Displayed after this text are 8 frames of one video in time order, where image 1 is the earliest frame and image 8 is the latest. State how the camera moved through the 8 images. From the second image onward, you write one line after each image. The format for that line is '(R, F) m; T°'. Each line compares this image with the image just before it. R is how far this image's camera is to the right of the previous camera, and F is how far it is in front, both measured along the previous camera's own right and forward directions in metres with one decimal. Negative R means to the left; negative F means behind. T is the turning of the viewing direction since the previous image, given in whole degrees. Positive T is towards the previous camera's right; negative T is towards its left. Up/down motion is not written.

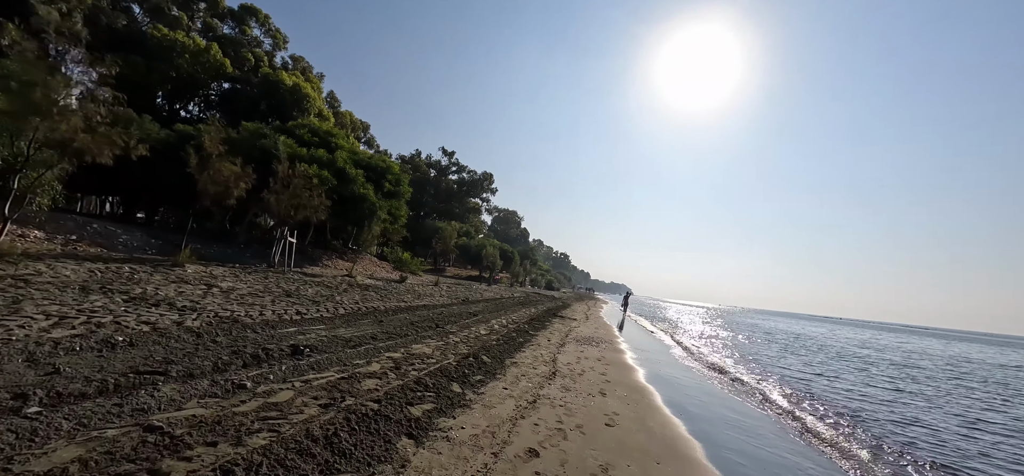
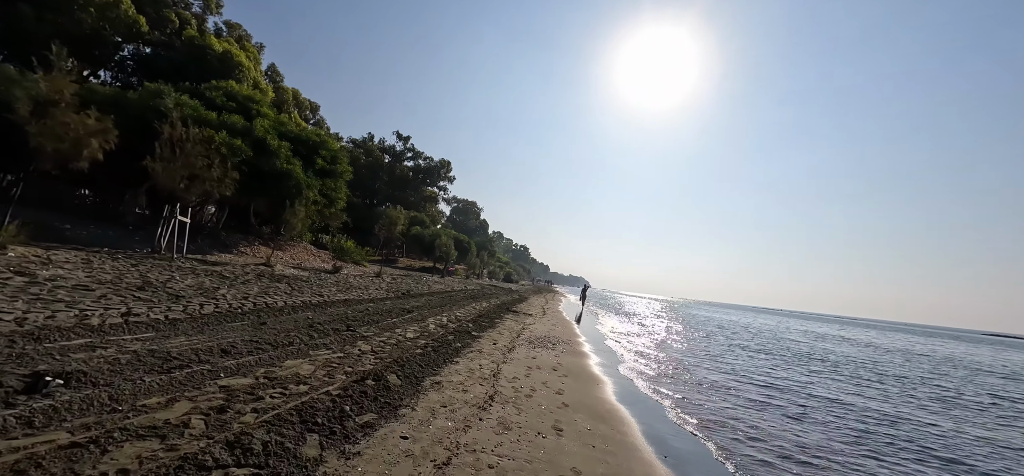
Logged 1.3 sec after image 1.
(+0.7, +2.8) m; +6°
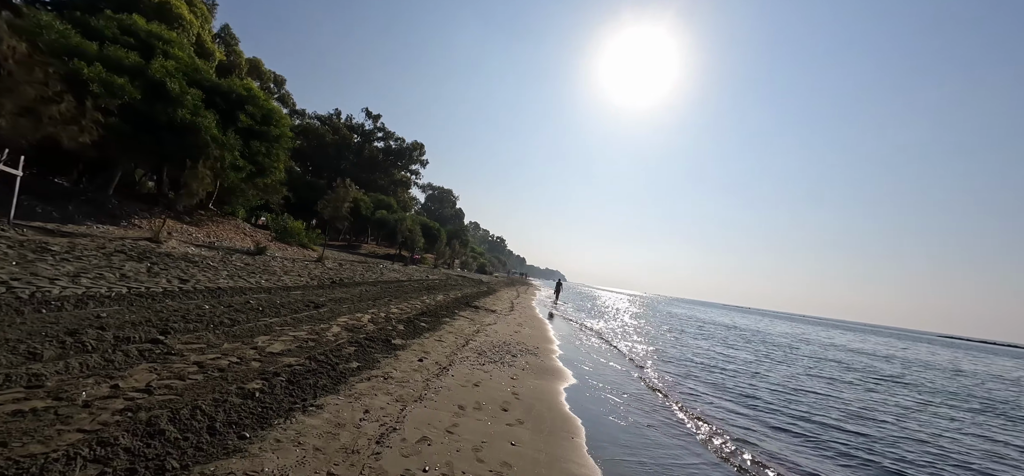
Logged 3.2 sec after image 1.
(+0.8, +3.9) m; +3°
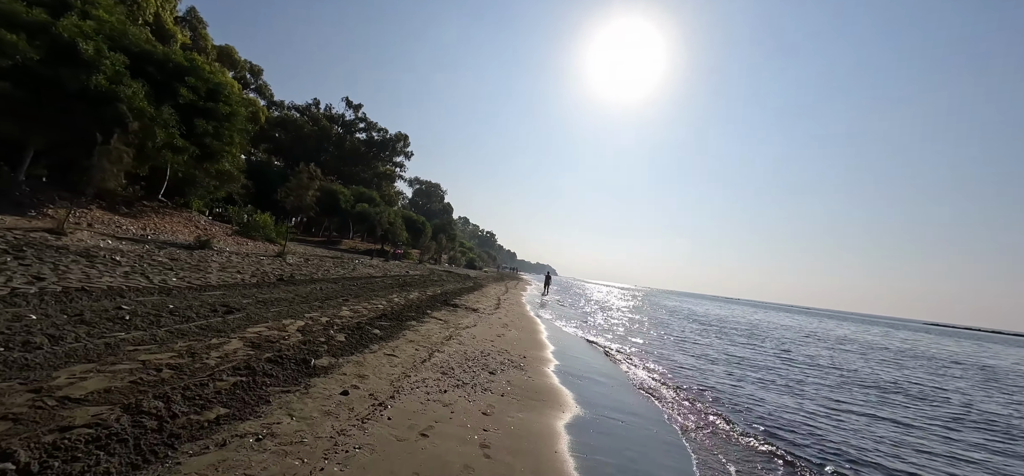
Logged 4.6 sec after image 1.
(+0.3, +2.6) m; +1°
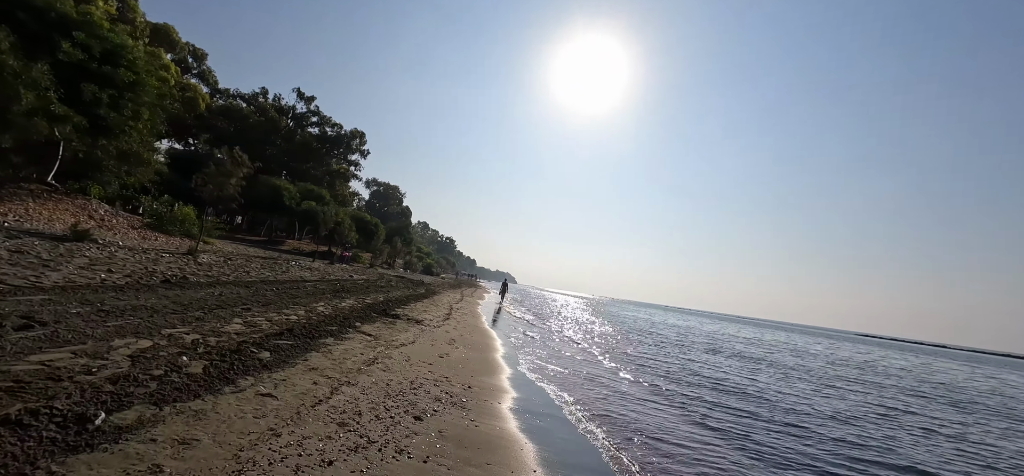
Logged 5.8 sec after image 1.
(+0.3, +2.0) m; +6°
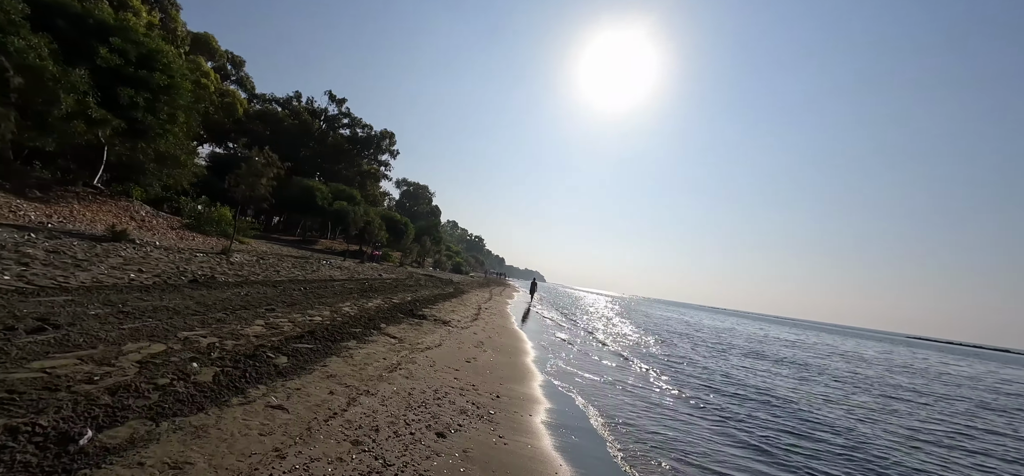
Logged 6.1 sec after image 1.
(-0.1, +0.7) m; -4°
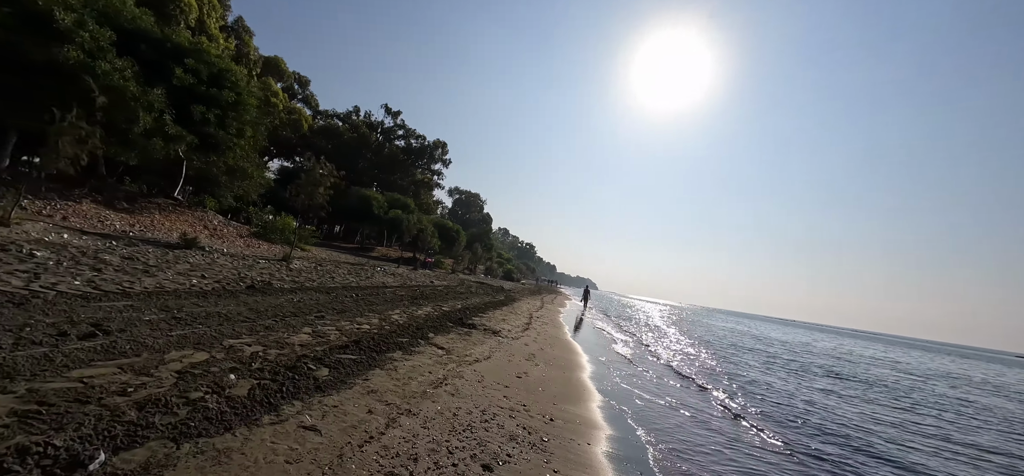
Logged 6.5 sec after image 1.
(-0.1, +0.7) m; -7°
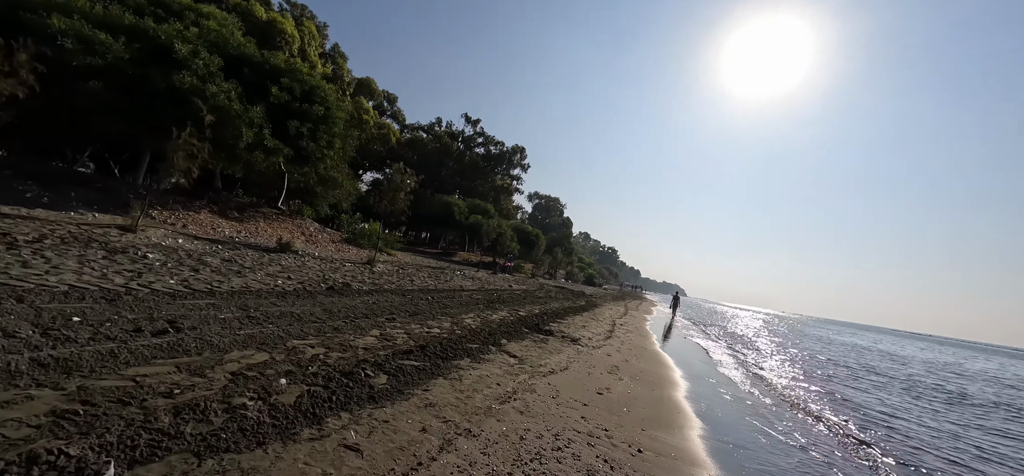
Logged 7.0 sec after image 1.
(+0.1, +1.0) m; -12°
